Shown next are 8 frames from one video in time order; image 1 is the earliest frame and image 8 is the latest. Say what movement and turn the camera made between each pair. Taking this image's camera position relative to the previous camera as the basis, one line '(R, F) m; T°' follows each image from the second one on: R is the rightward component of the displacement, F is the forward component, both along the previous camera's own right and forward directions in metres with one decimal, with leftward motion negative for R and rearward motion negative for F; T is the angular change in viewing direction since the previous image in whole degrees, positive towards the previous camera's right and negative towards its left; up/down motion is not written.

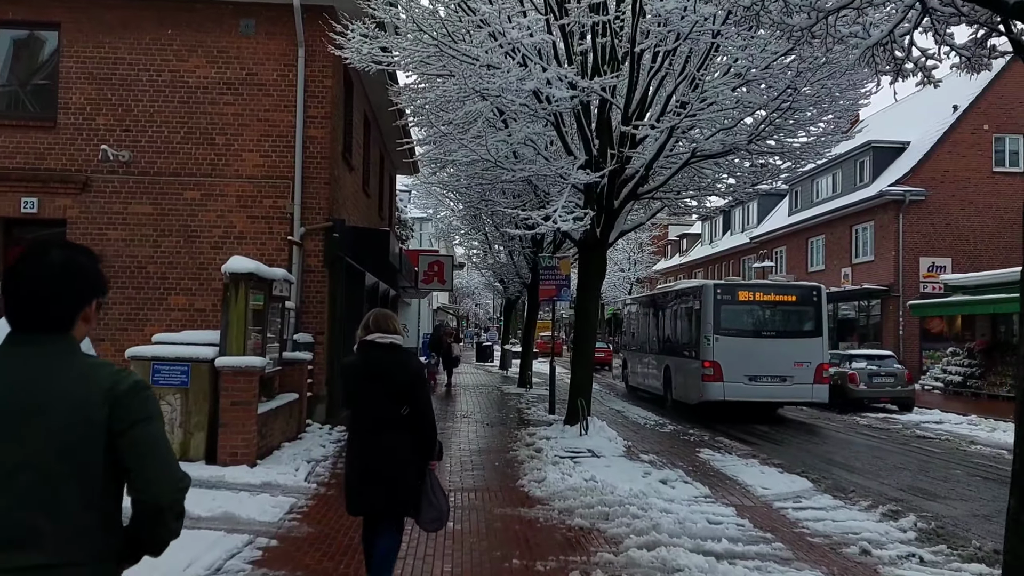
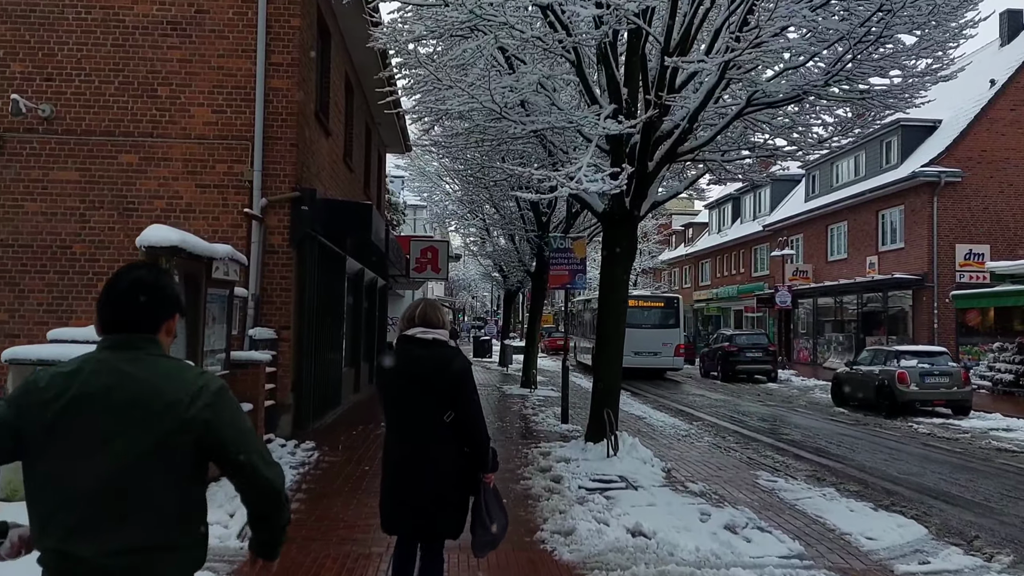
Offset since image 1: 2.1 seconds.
(-0.1, +2.3) m; 0°
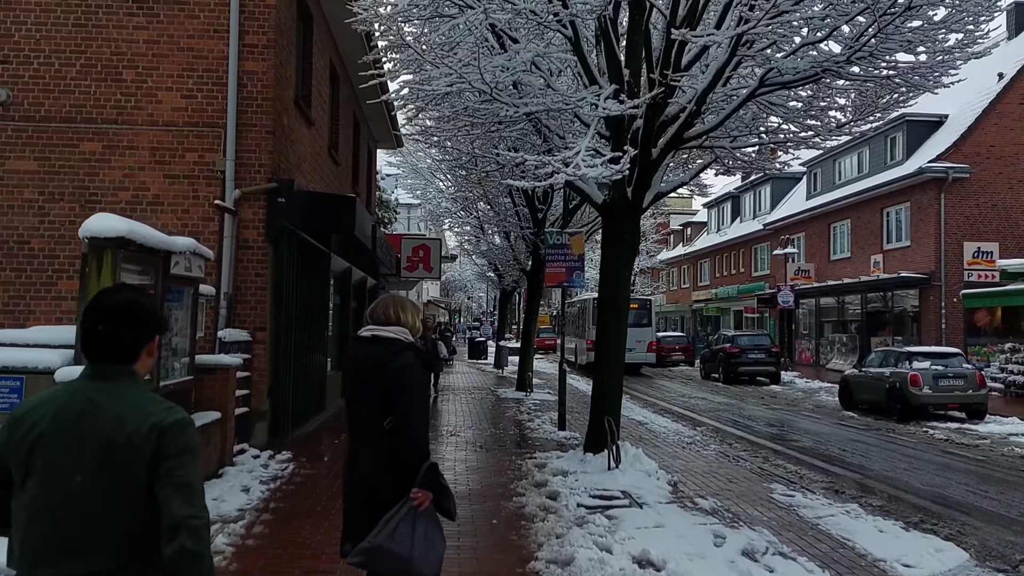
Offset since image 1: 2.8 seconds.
(0.0, +0.7) m; 0°
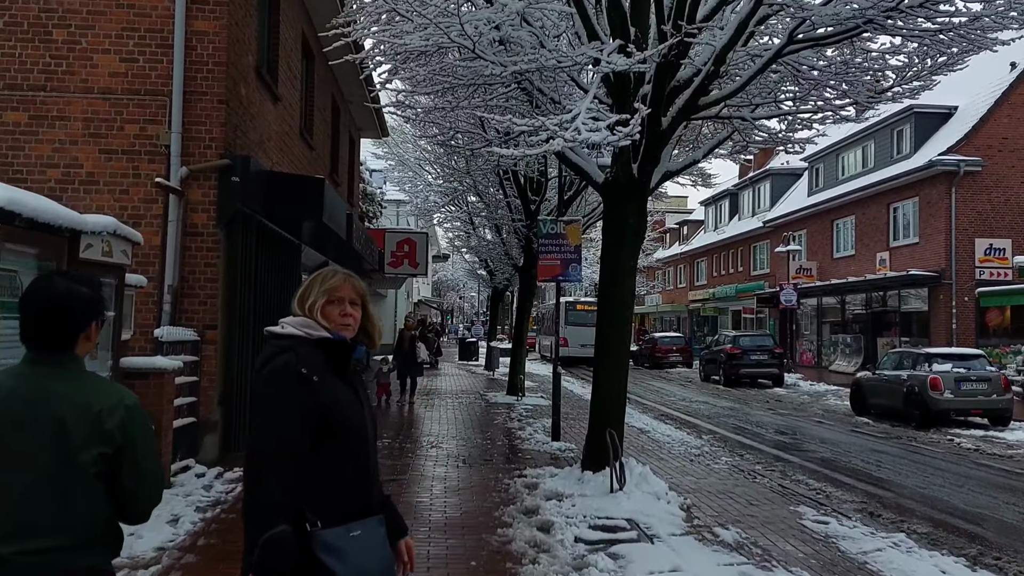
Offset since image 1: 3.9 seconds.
(+0.1, +1.2) m; 0°
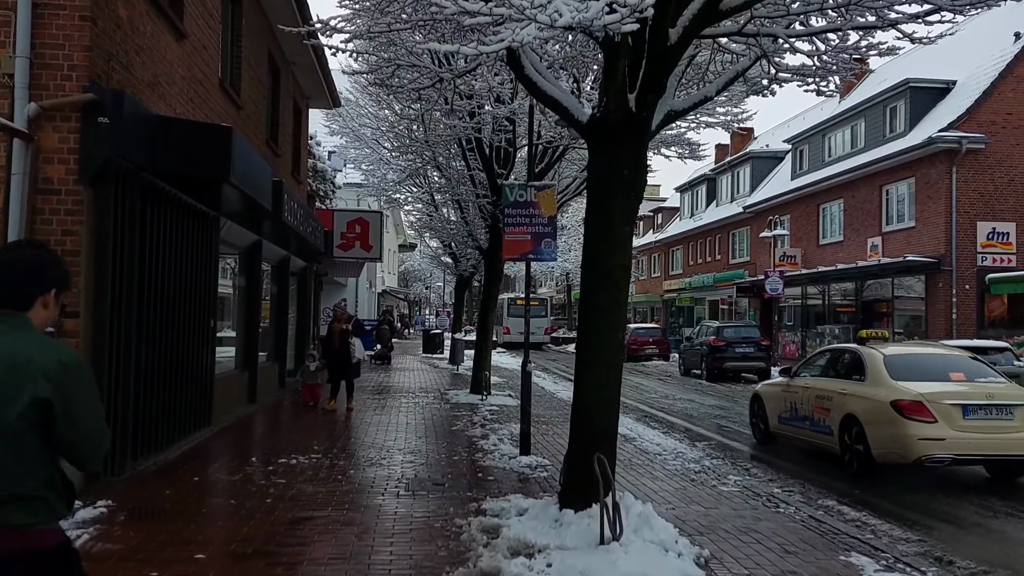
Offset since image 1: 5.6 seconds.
(+0.1, +2.0) m; +2°
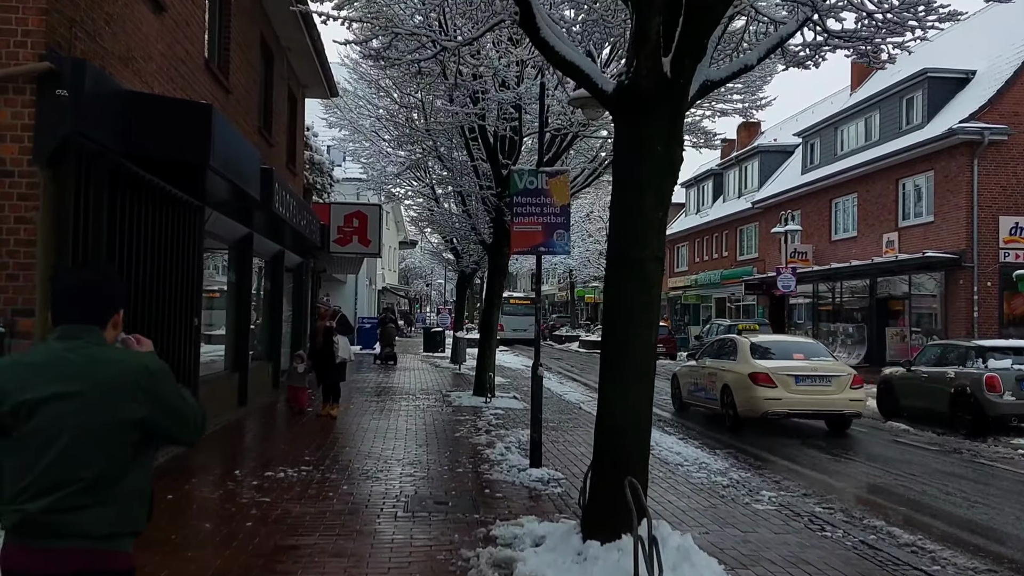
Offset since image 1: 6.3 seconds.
(-0.1, +0.8) m; 0°
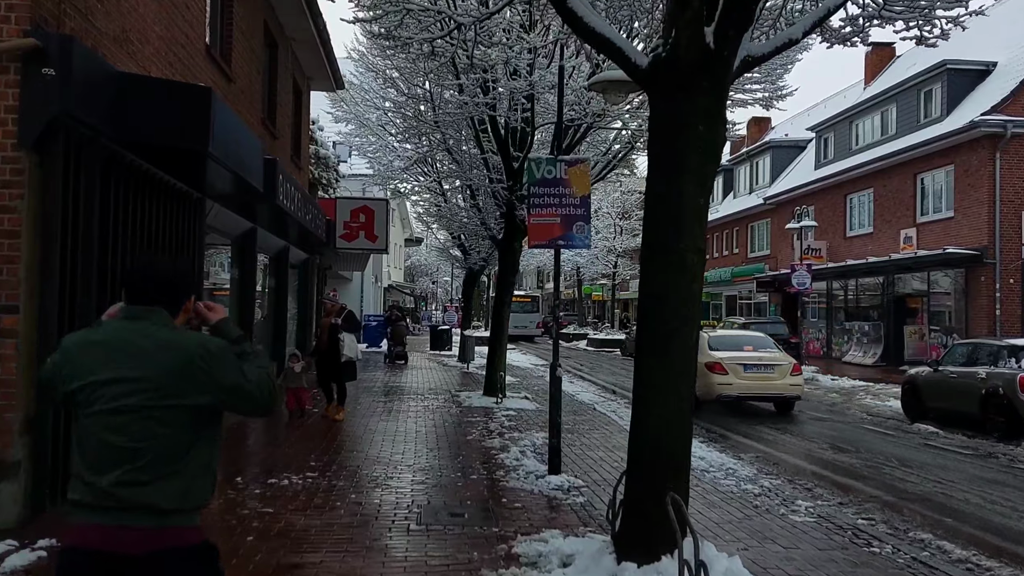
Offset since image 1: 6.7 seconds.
(-0.1, +0.5) m; 0°
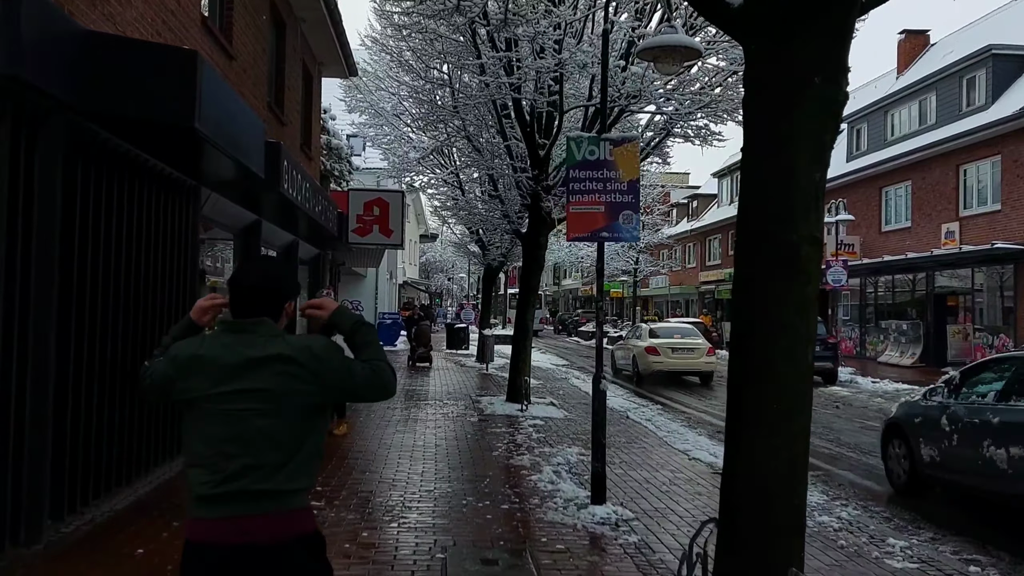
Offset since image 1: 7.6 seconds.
(-0.2, +1.0) m; -1°
